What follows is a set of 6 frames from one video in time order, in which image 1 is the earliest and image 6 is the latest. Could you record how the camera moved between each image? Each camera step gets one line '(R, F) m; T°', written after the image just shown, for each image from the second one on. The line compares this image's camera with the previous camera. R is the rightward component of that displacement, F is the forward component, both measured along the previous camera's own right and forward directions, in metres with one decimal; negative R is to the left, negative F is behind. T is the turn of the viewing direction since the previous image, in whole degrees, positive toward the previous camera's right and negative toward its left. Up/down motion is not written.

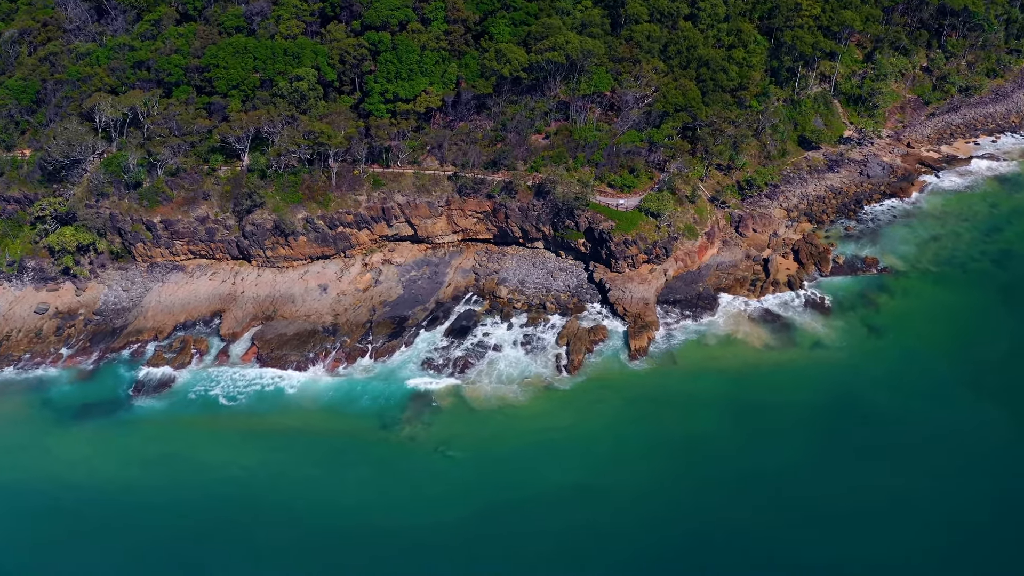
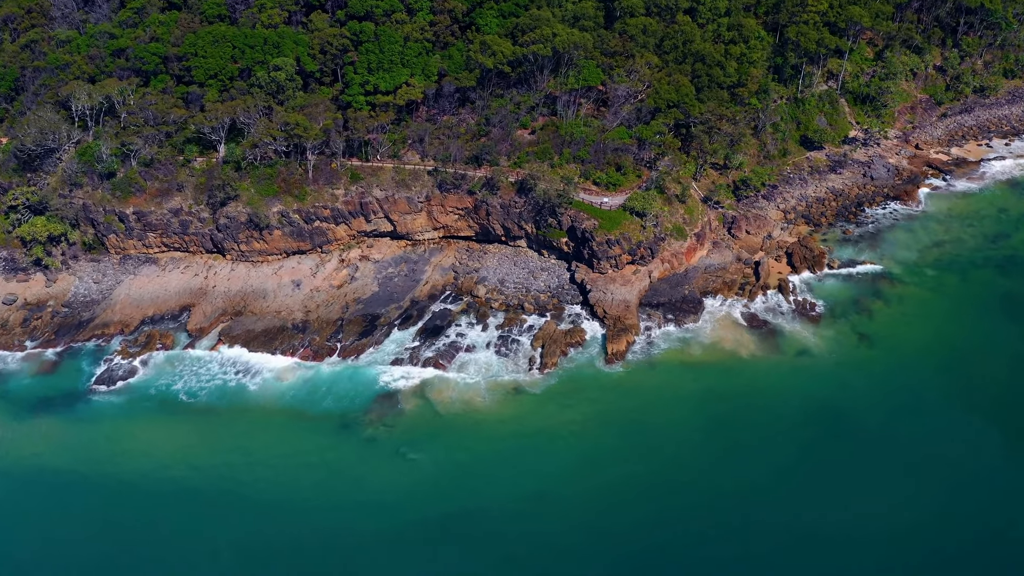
(+3.2, +1.9) m; -1°
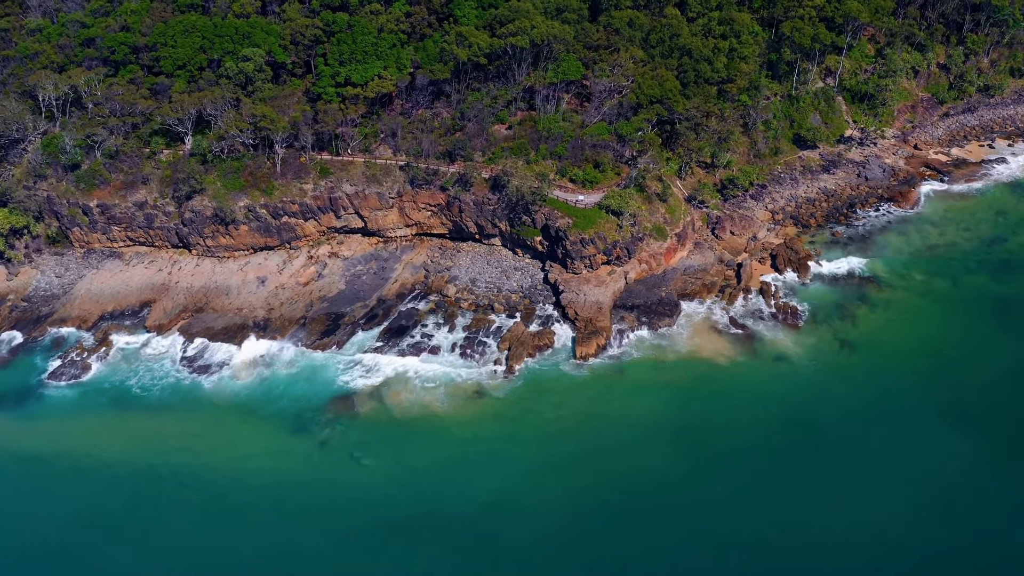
(+3.4, +1.8) m; -1°
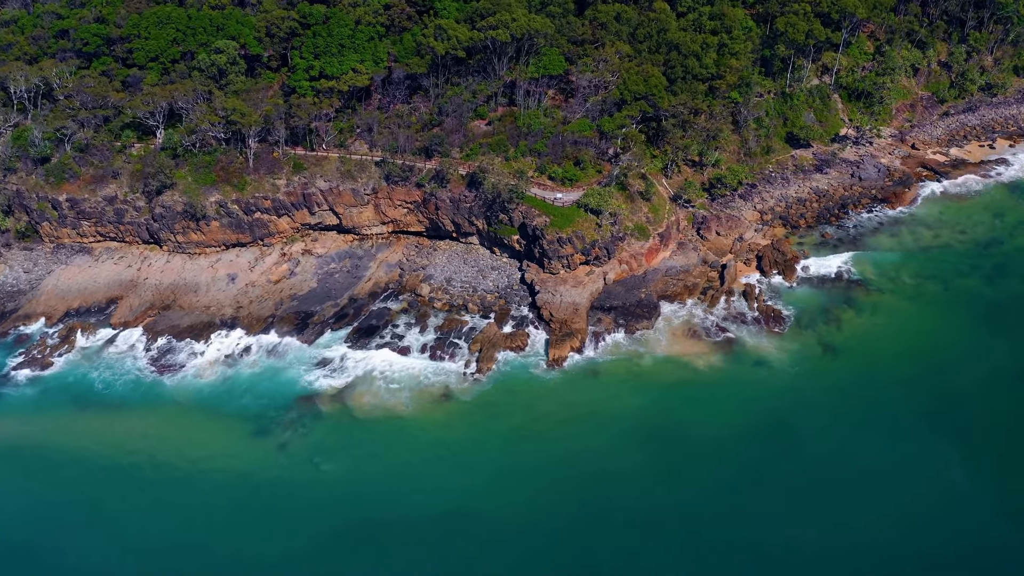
(+2.7, +1.4) m; -1°
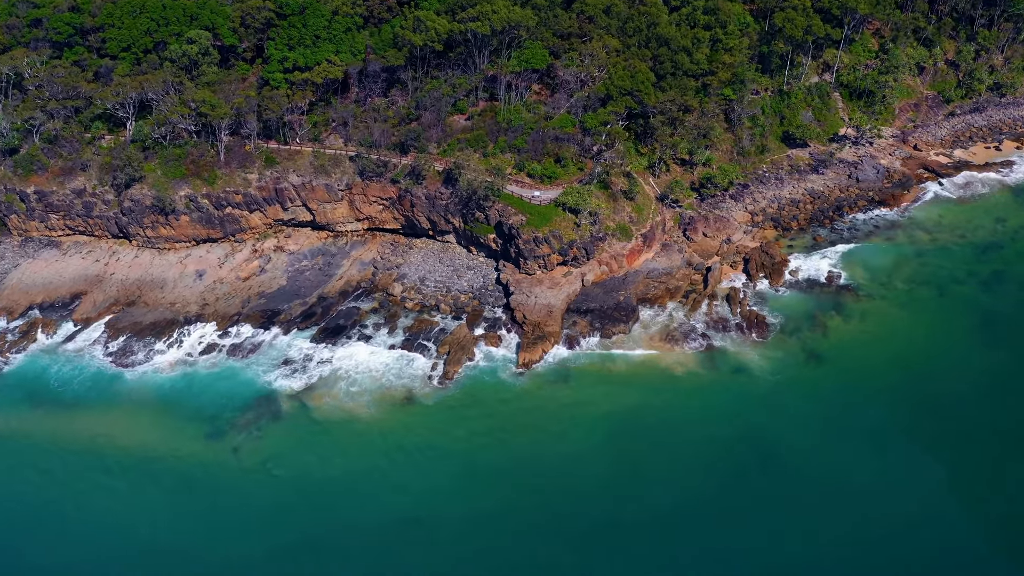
(+2.9, +1.7) m; -1°
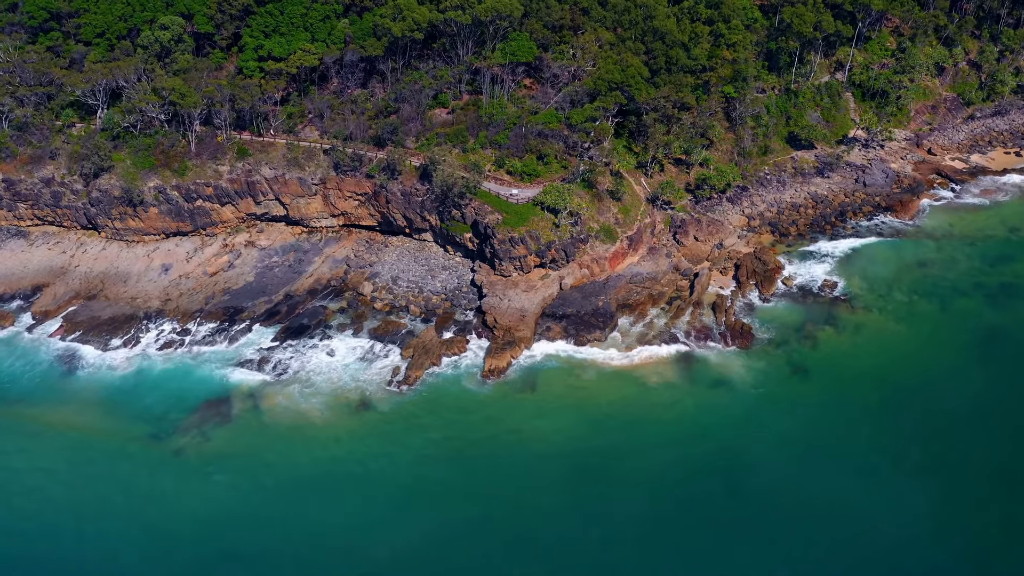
(+3.4, +2.5) m; -2°
